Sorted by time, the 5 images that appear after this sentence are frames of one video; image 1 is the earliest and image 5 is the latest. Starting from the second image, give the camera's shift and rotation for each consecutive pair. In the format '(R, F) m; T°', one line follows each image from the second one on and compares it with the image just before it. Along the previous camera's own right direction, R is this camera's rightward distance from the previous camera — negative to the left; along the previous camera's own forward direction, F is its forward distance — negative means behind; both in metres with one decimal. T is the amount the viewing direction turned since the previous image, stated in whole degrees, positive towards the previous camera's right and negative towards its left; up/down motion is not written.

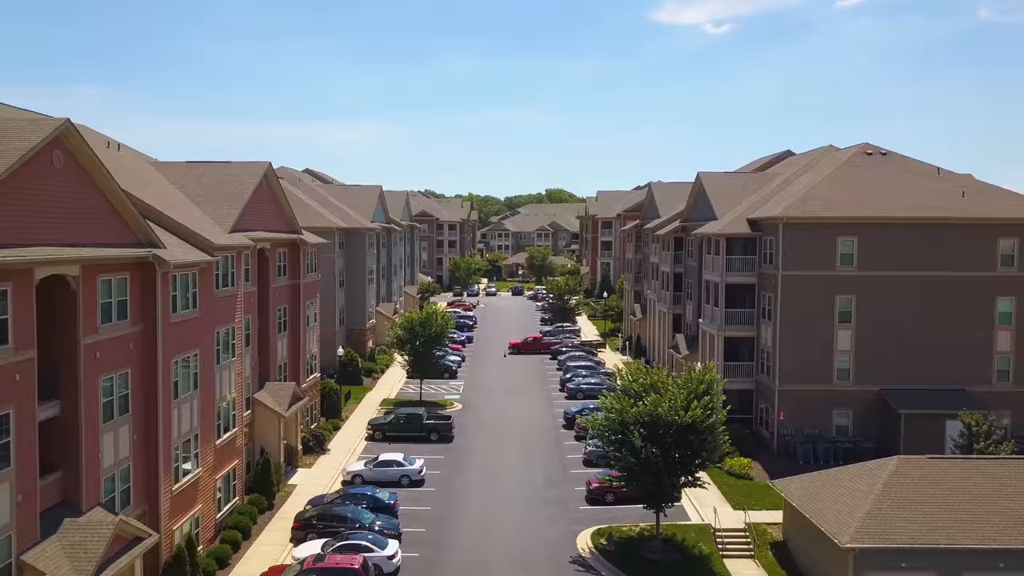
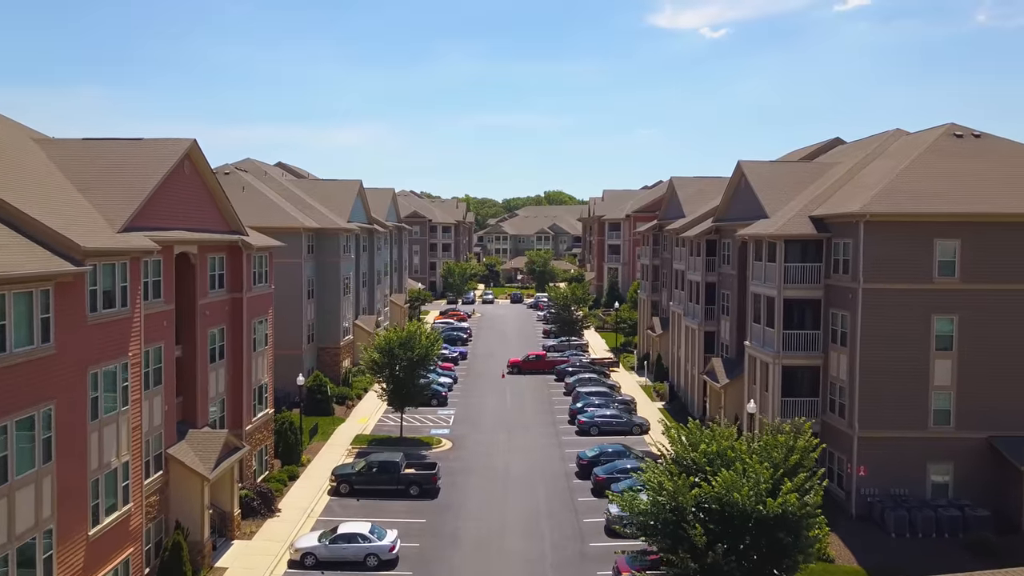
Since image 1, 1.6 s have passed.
(-0.1, +7.7) m; 0°
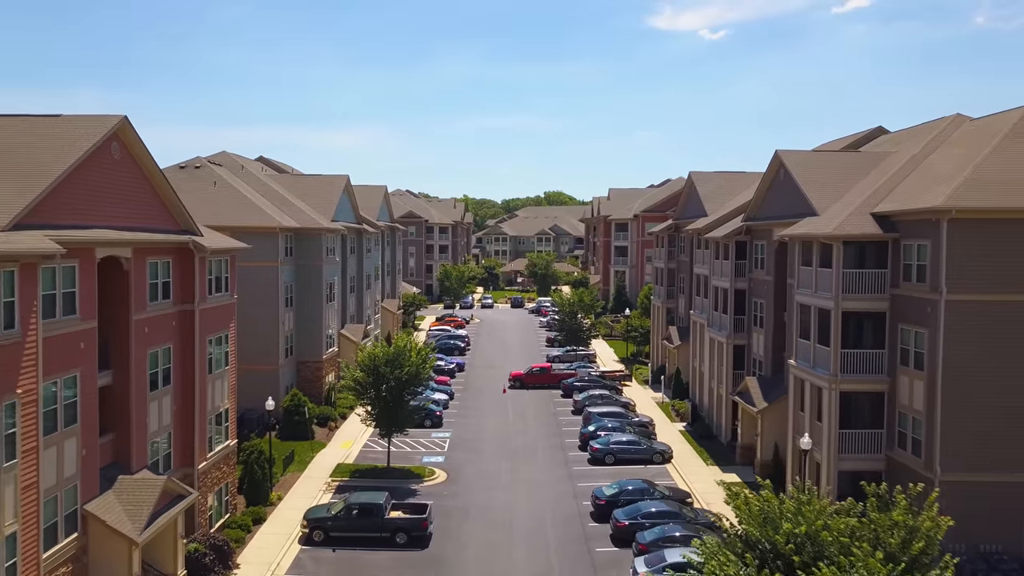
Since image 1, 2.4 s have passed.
(-0.2, +4.7) m; 0°
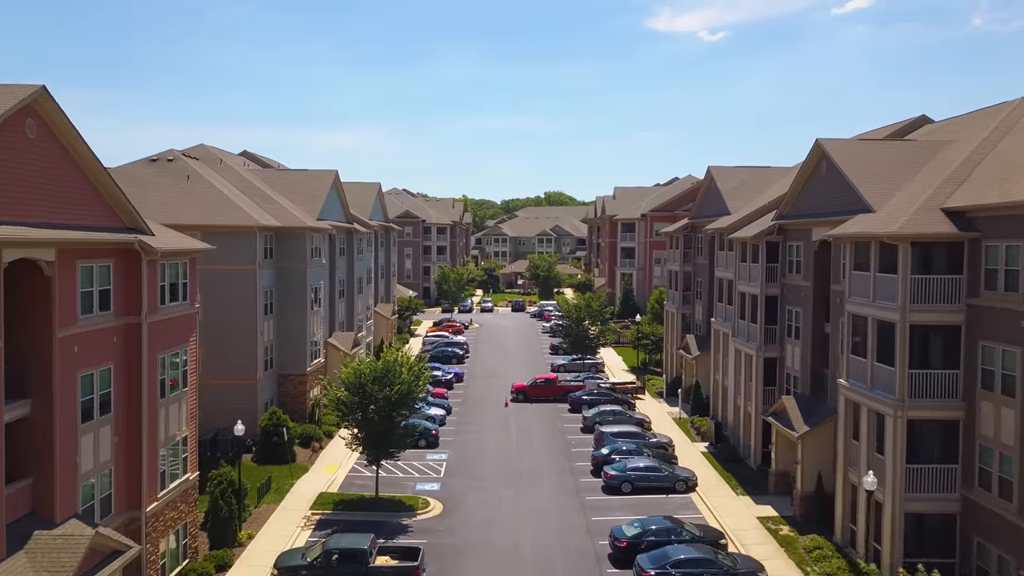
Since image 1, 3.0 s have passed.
(-0.2, +3.7) m; 0°
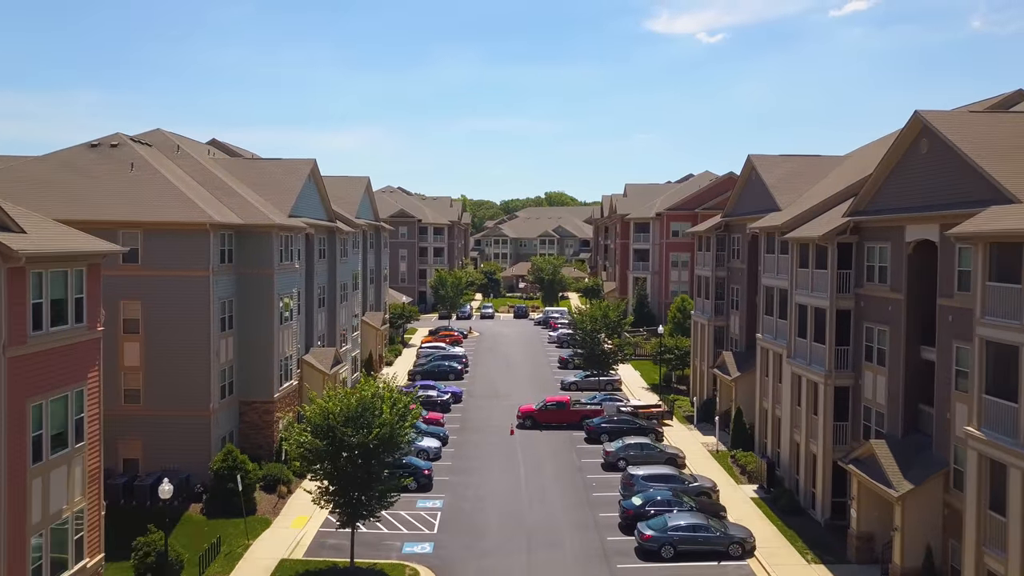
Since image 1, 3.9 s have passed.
(-0.3, +6.0) m; 0°
